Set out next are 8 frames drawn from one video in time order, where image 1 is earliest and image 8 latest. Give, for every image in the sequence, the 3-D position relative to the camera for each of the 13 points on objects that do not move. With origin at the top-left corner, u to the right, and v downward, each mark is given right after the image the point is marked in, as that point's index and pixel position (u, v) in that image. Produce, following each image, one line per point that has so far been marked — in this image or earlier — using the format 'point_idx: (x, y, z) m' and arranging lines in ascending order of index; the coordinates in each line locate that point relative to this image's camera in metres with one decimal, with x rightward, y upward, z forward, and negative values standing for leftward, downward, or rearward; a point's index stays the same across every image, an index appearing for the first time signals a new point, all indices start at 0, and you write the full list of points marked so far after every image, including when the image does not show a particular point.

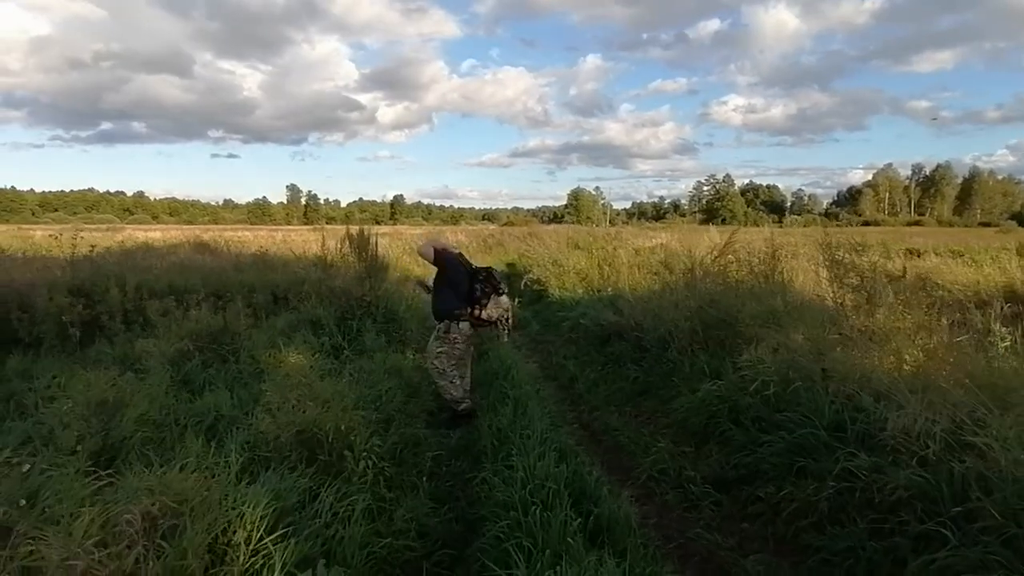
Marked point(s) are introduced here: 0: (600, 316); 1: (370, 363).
0: (+1.6, -0.5, +10.5) m
1: (-1.8, -1.0, +7.4) m
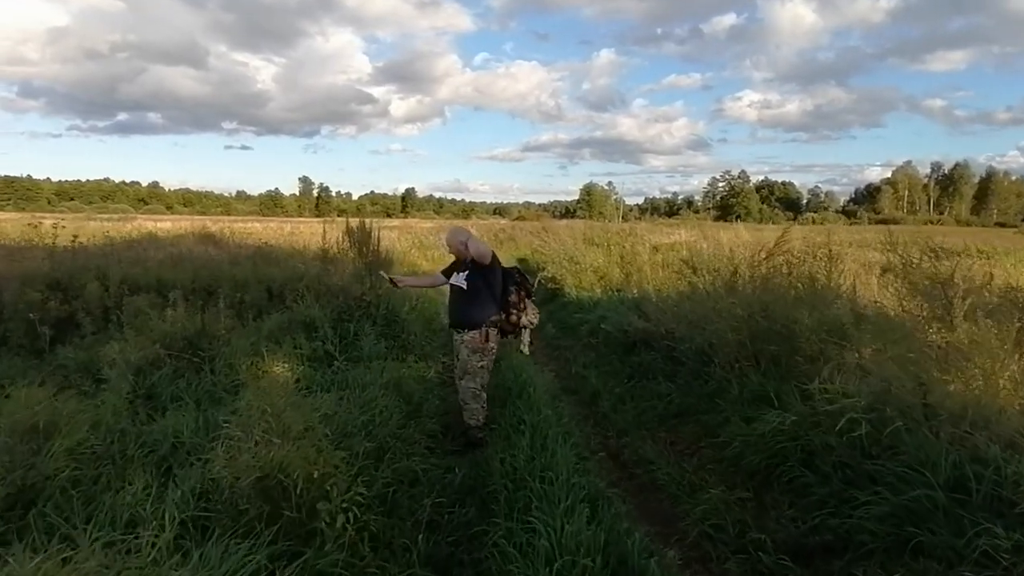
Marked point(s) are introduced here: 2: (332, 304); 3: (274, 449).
0: (+1.8, -0.5, +9.6) m
1: (-1.7, -1.0, +6.5) m
2: (-2.8, -0.2, +8.9) m
3: (-1.5, -1.0, +3.7) m
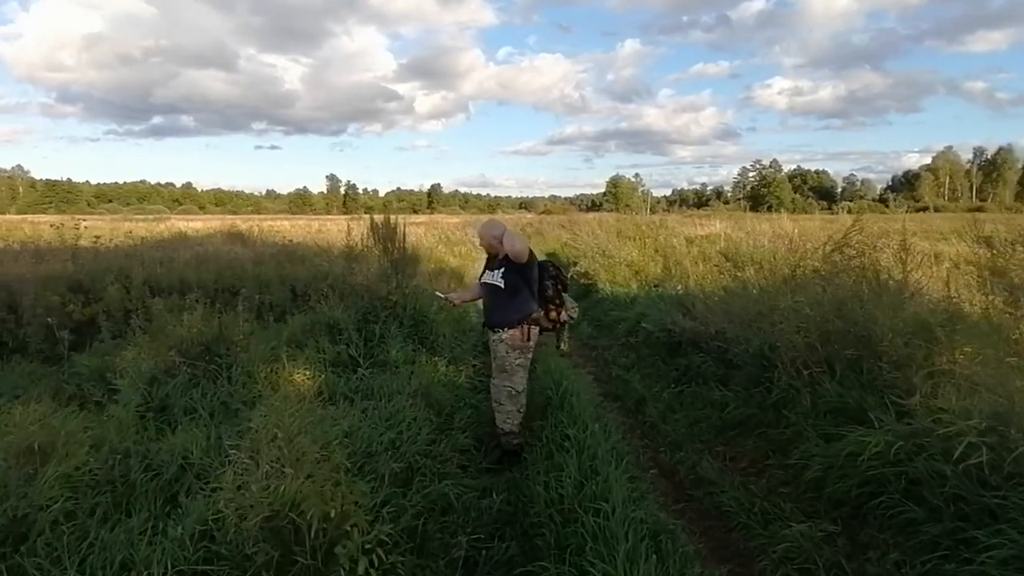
0: (+2.3, -0.5, +8.9) m
1: (-1.3, -1.0, +6.0) m
2: (-2.3, -0.2, +8.4) m
3: (-1.2, -1.1, +3.2) m
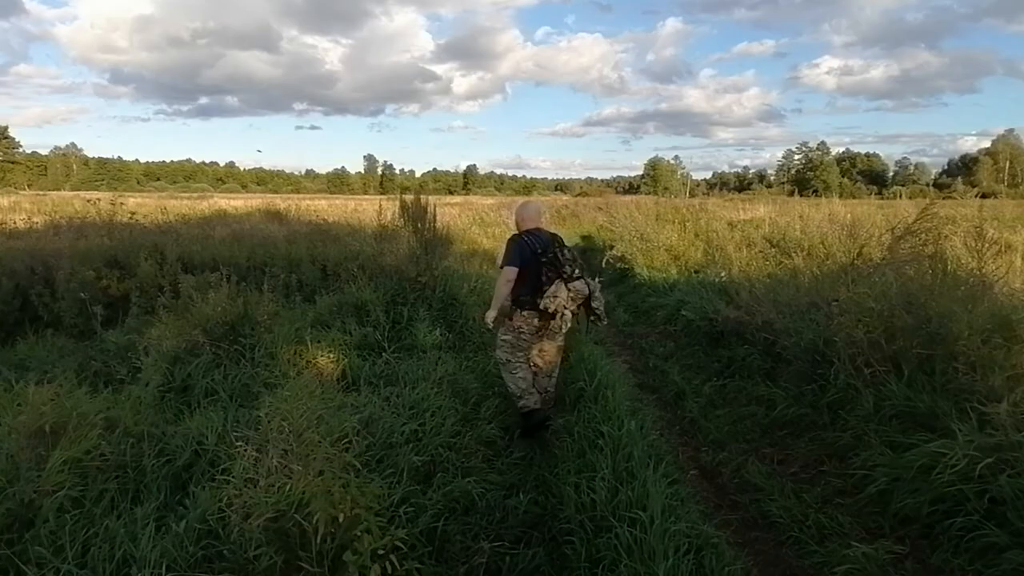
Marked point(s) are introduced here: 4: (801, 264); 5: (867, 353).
0: (+2.8, -0.3, +8.4) m
1: (-1.0, -0.8, +5.8) m
2: (-1.8, 0.0, +8.2) m
3: (-1.1, -1.0, +3.0) m
4: (+4.2, +0.3, +8.3) m
5: (+2.9, -0.5, +4.7) m
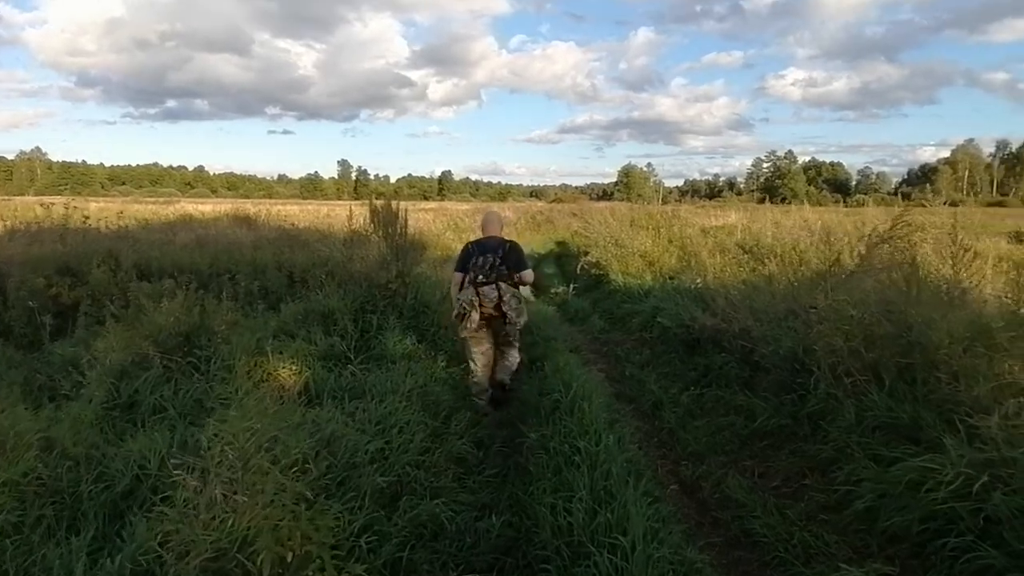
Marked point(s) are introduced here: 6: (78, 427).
0: (+2.4, -0.4, +8.3) m
1: (-1.2, -0.9, +5.5) m
2: (-2.2, -0.1, +7.9) m
3: (-1.2, -1.0, +2.7) m
4: (+3.8, +0.2, +8.3) m
5: (+2.7, -0.6, +4.6) m
6: (-3.0, -1.0, +4.1) m
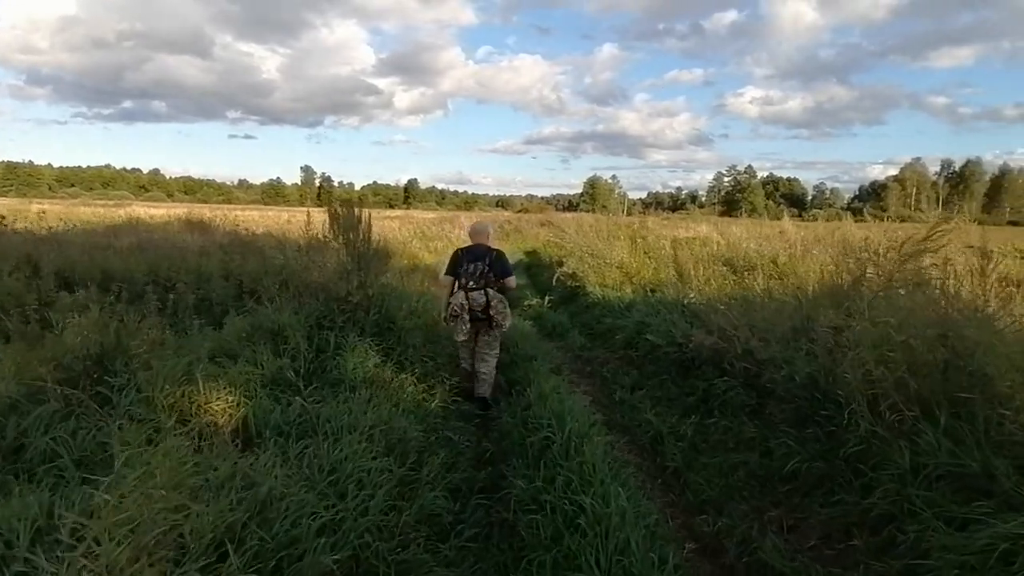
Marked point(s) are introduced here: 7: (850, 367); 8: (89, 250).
0: (+2.1, -0.5, +7.7) m
1: (-1.4, -1.0, +4.6) m
2: (-2.5, -0.2, +7.0) m
3: (-1.2, -1.1, +1.8) m
4: (+3.5, 0.0, +7.7) m
5: (+2.6, -0.7, +4.0) m
6: (-3.1, -1.1, +3.1) m
7: (+2.5, -0.6, +4.2) m
8: (-7.3, +0.7, +10.0) m
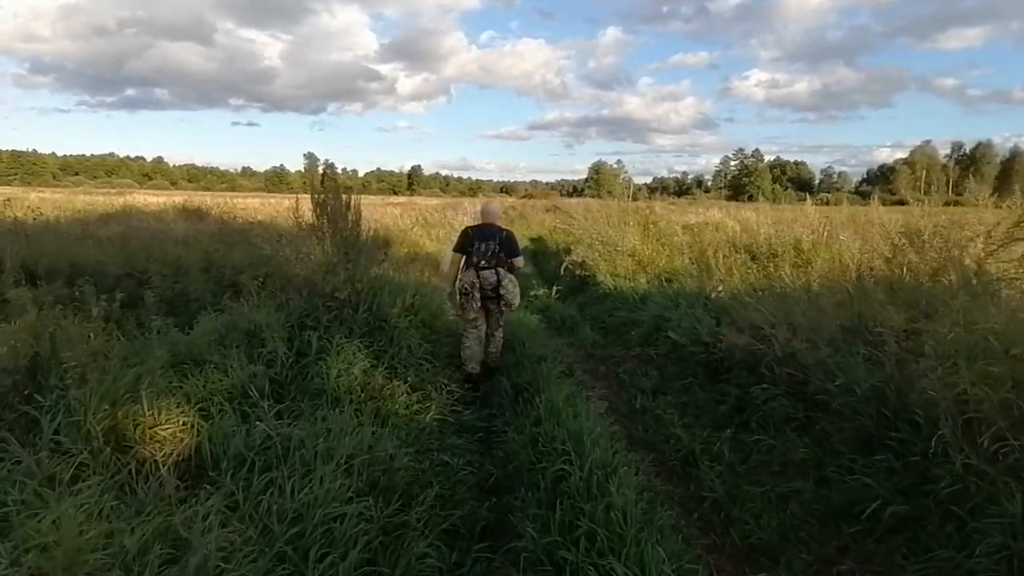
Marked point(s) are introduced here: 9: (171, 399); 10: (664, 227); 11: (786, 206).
0: (+2.2, -0.5, +6.9) m
1: (-1.3, -1.0, +3.9) m
2: (-2.4, -0.2, +6.2) m
3: (-1.2, -1.1, +1.1) m
4: (+3.5, +0.1, +6.9) m
5: (+2.6, -0.7, +3.2) m
6: (-3.1, -1.1, +2.4) m
7: (+2.5, -0.6, +3.5) m
8: (-7.2, +0.8, +9.3) m
9: (-2.4, -0.8, +4.0) m
10: (+3.8, +1.5, +13.9) m
11: (+6.2, +1.8, +12.6) m
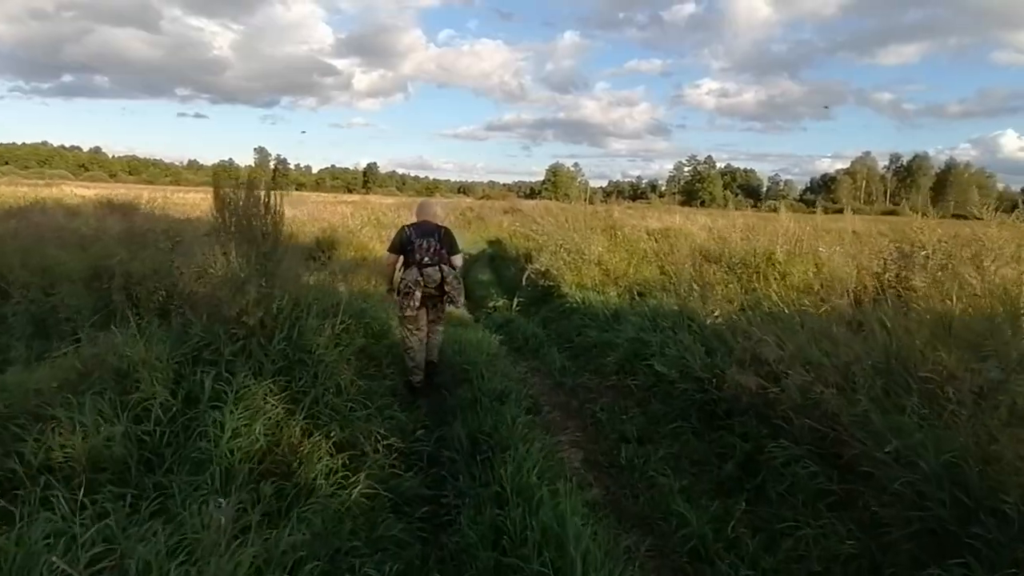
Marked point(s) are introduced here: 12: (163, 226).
0: (+1.7, -0.7, +5.9) m
1: (-1.5, -1.2, +2.6) m
2: (-2.8, -0.3, +4.9) m
3: (-1.2, -1.3, -0.2) m
4: (+3.1, -0.1, +6.0) m
5: (+2.4, -0.9, +2.2) m
6: (-3.2, -1.3, +0.9) m
7: (+2.3, -0.8, +2.5) m
8: (-7.8, +0.6, +7.6) m
9: (-2.6, -0.9, +2.6) m
10: (+2.8, +1.2, +13.0) m
11: (+5.4, +1.5, +11.9) m
12: (-6.8, +1.3, +11.6) m
